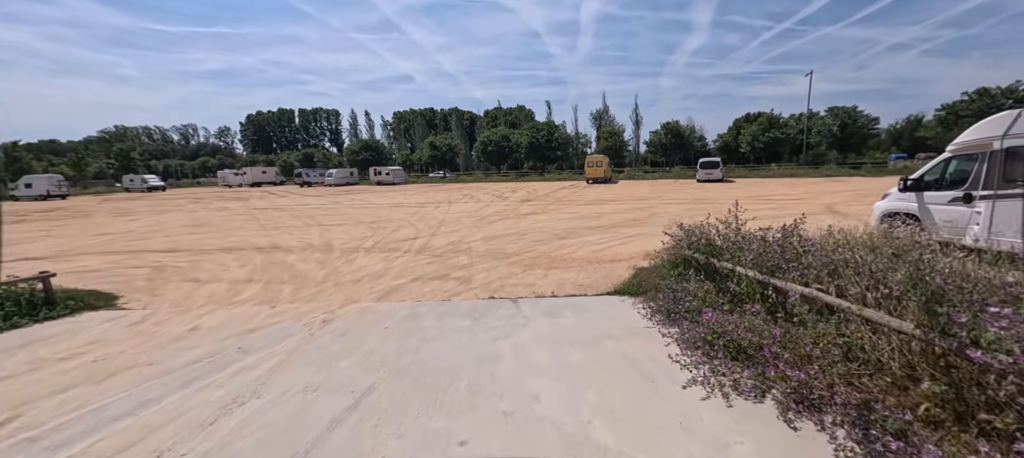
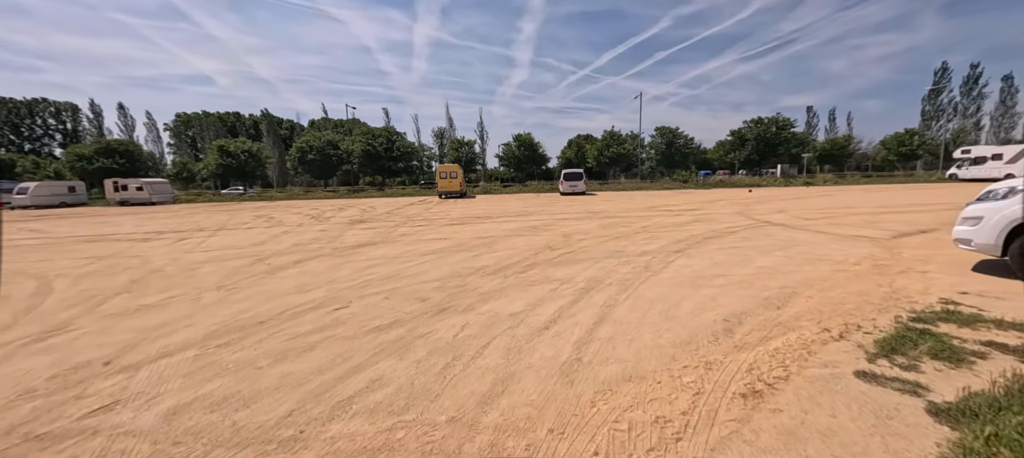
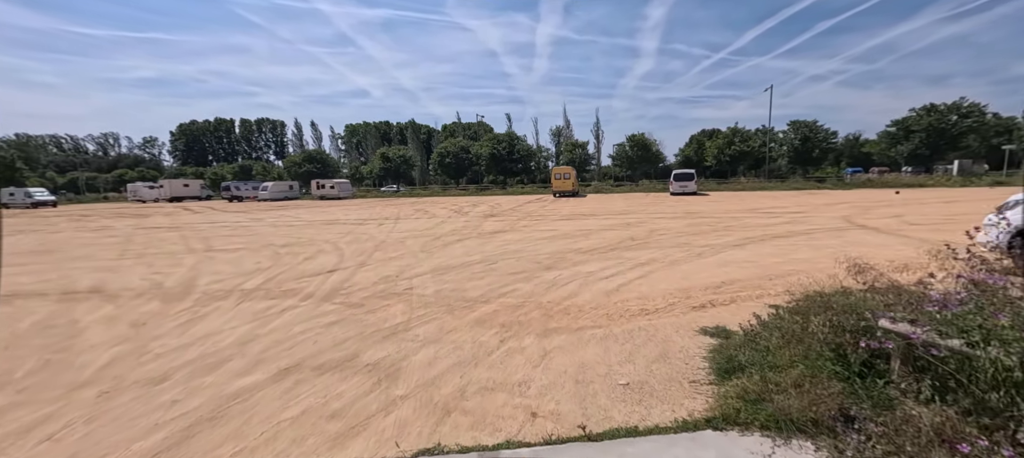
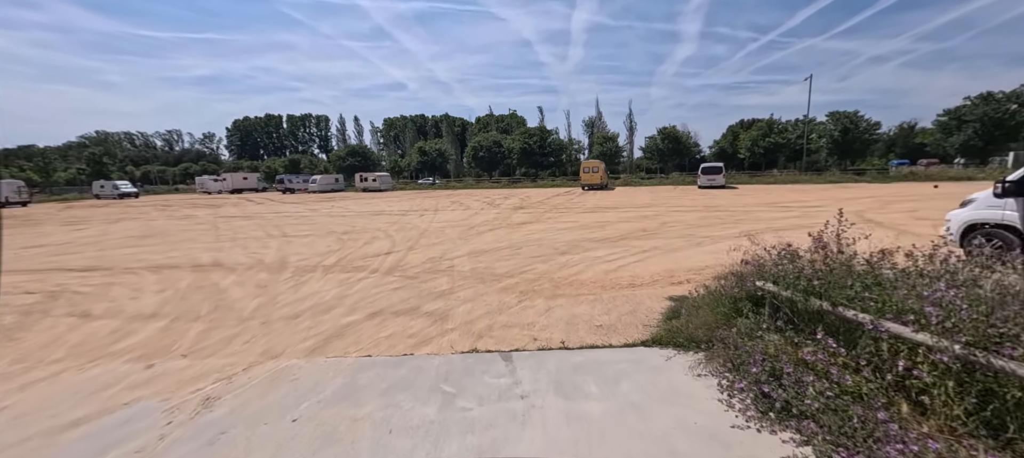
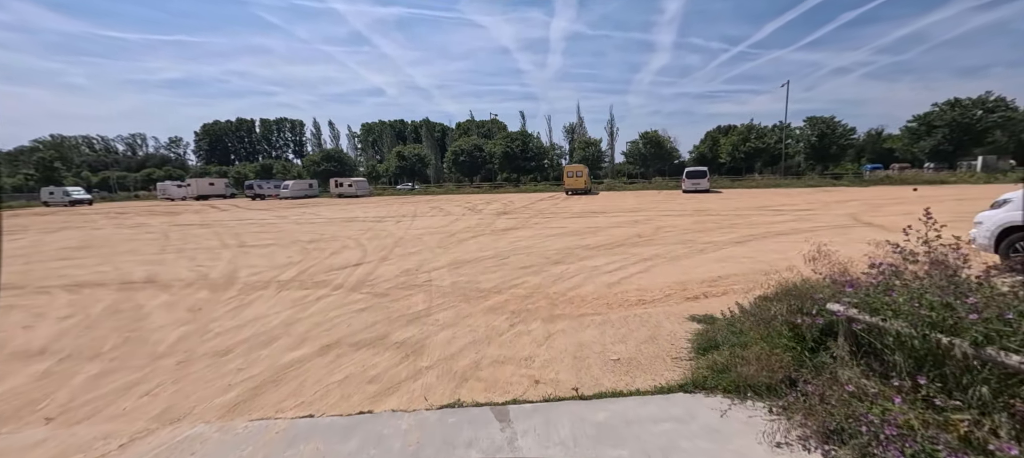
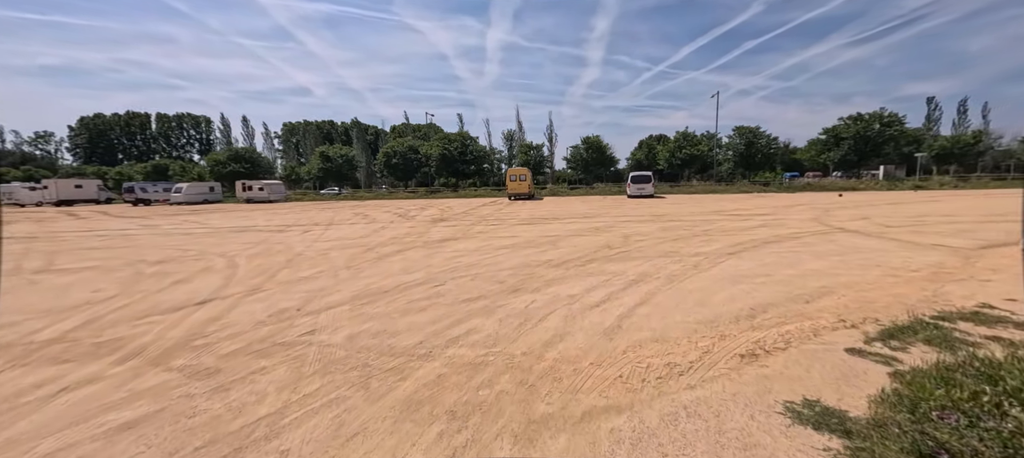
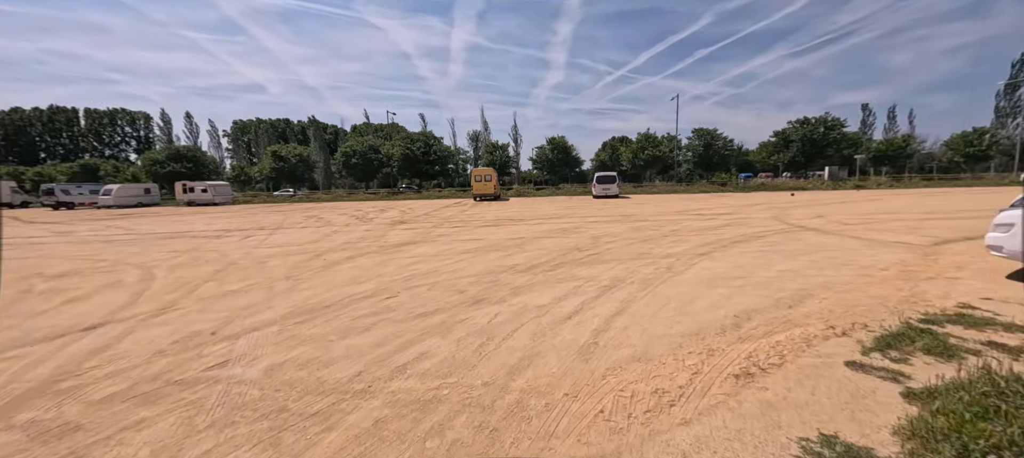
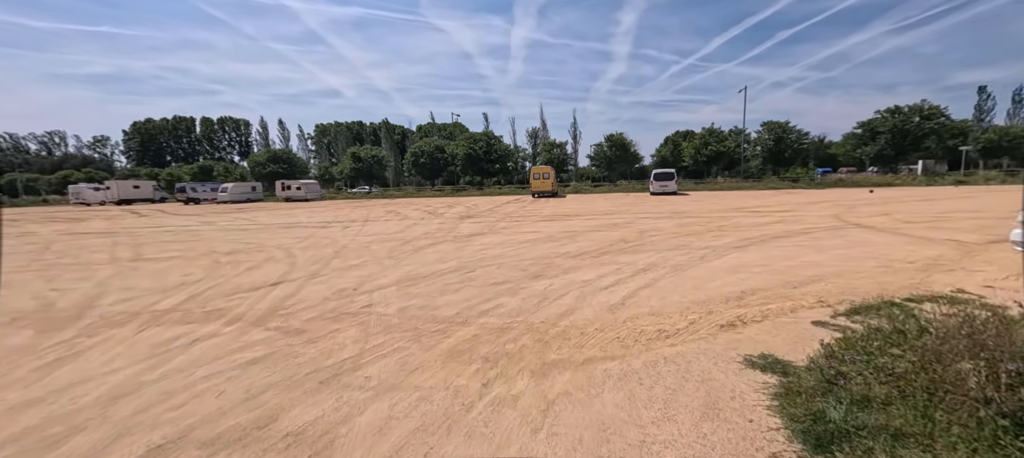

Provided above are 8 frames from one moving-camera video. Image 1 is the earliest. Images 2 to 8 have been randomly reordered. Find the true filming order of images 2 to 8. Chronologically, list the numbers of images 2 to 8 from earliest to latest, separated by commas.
4, 5, 3, 8, 6, 7, 2
